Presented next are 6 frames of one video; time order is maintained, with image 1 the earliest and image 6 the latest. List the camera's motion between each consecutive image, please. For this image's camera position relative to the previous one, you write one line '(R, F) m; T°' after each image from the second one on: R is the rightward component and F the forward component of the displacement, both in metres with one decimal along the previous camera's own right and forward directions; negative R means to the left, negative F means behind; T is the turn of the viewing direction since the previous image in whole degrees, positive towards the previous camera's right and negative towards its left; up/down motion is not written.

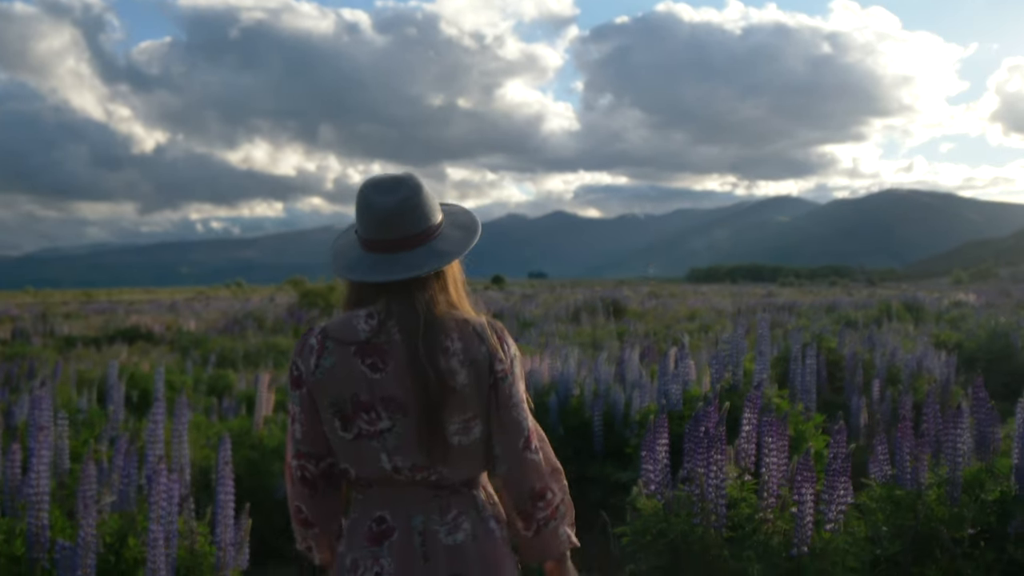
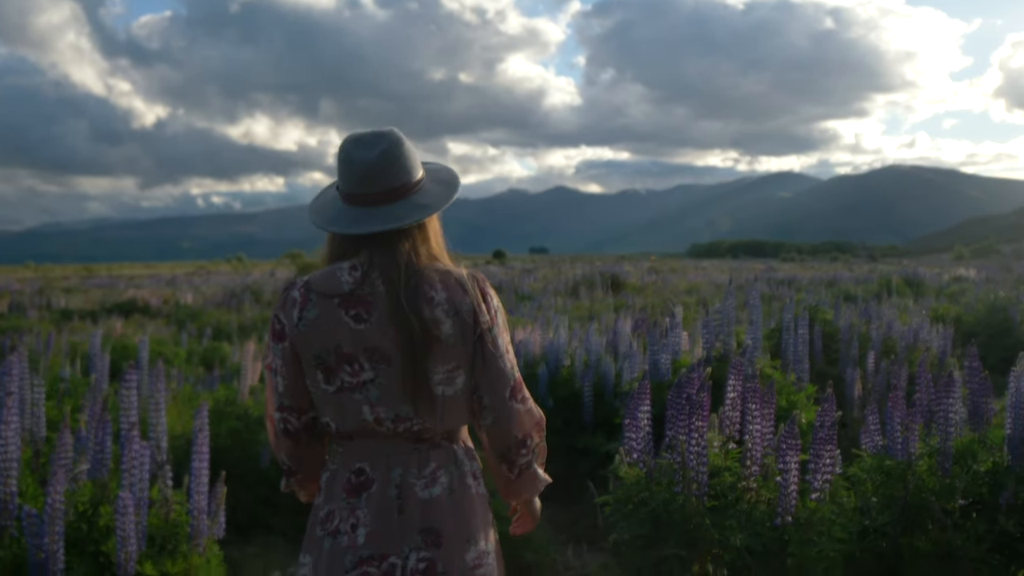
(+0.1, +0.1) m; 0°
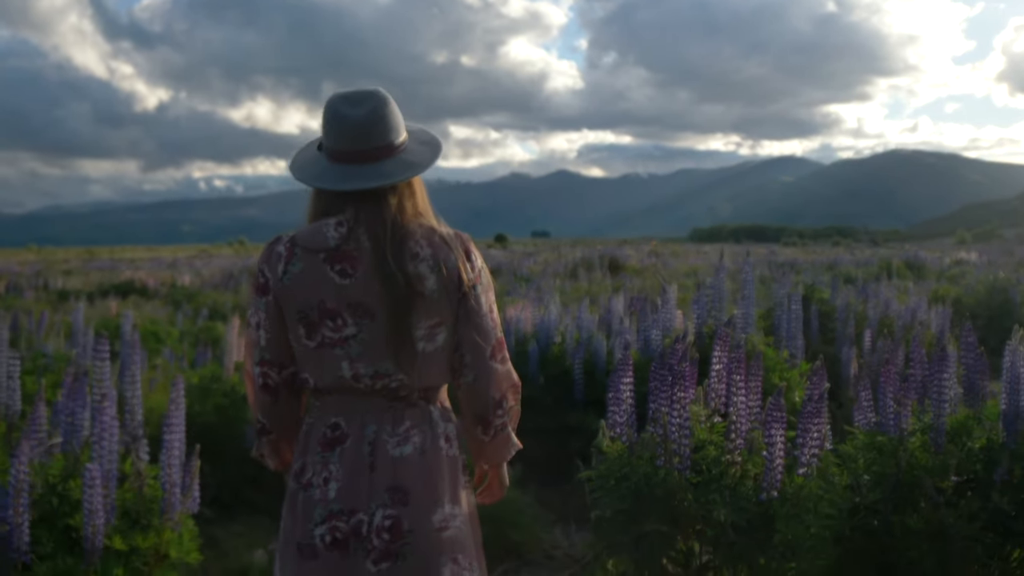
(+0.1, +0.1) m; 0°
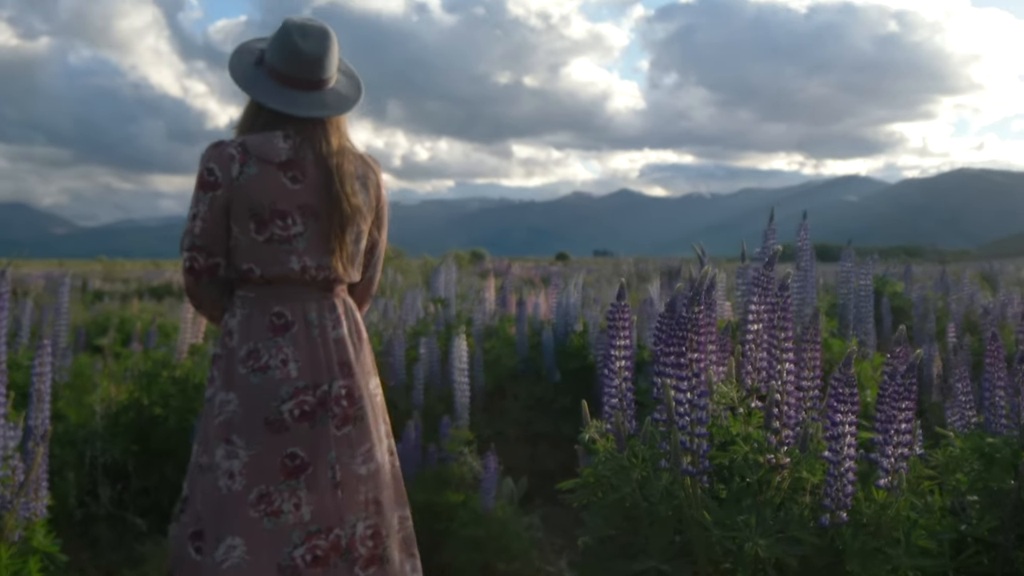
(+0.3, +1.3) m; -3°
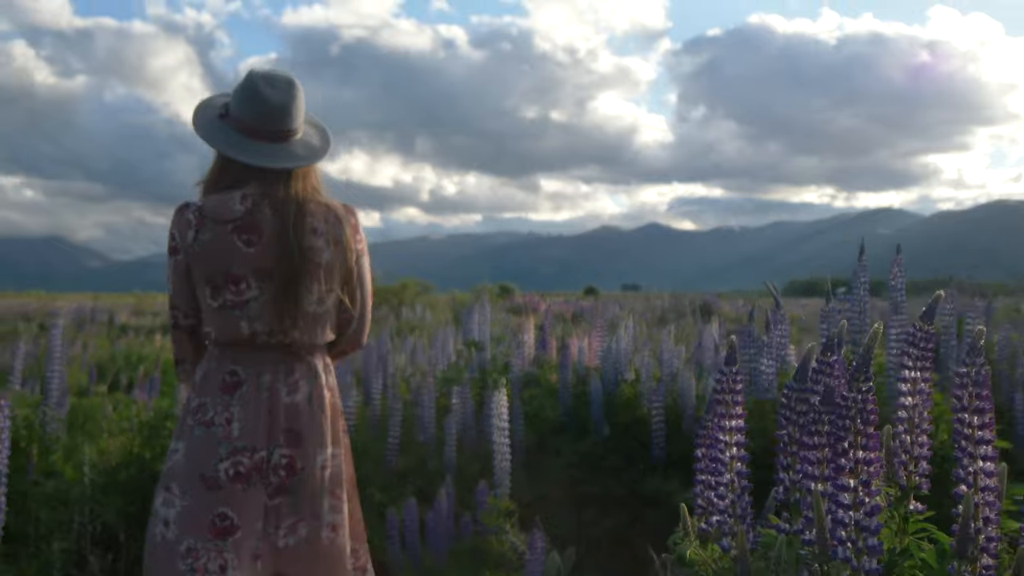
(-0.1, +0.7) m; -1°
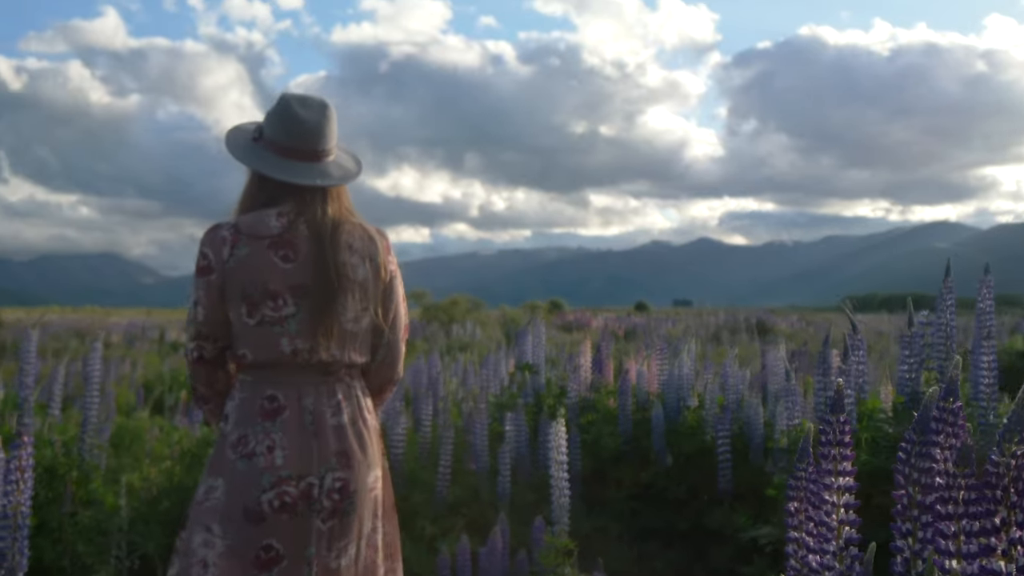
(0.0, +0.3) m; -2°
